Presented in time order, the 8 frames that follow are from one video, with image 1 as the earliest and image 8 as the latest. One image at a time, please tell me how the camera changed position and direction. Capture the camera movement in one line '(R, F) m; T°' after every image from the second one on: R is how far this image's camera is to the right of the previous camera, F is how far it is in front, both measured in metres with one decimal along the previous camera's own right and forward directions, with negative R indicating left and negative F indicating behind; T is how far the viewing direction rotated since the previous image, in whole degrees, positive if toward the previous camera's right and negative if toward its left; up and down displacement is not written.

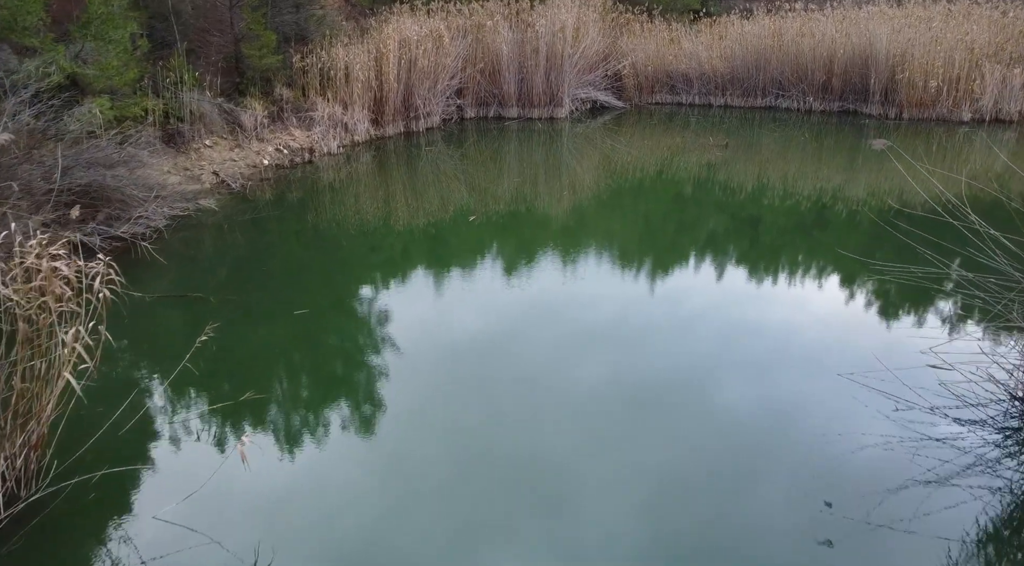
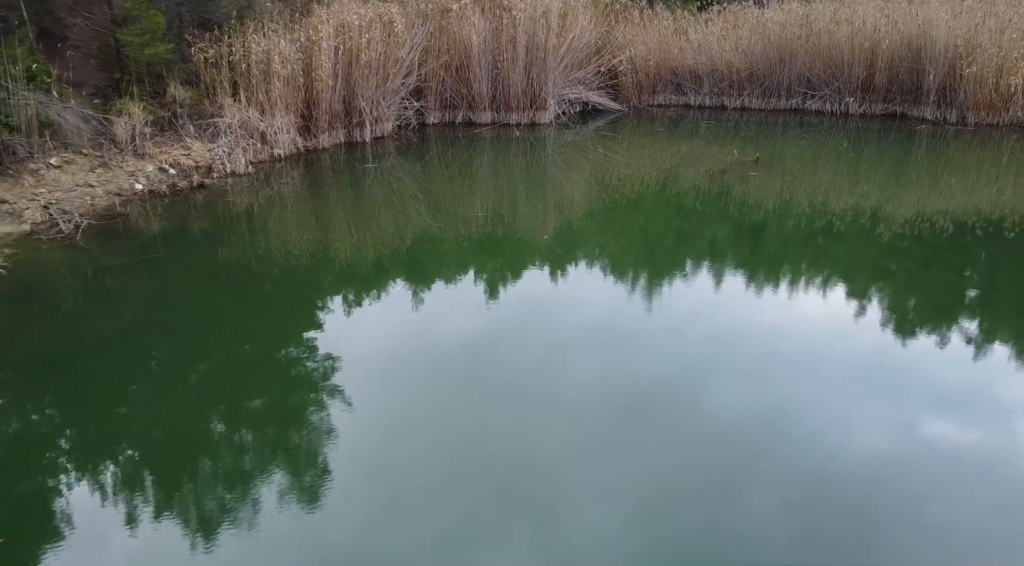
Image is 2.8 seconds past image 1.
(+0.2, +1.5) m; +1°
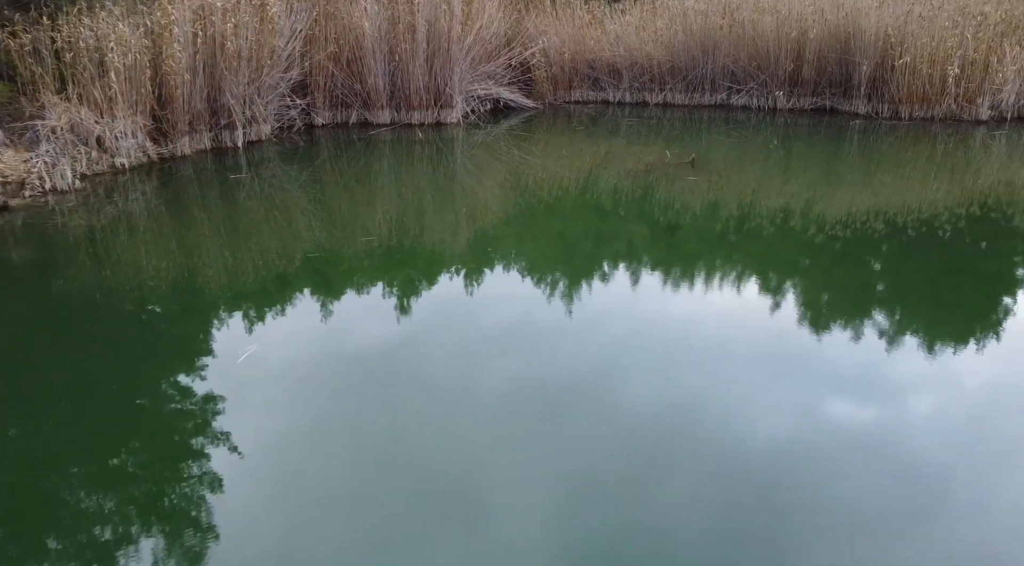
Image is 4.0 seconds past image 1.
(+0.1, +0.8) m; +6°
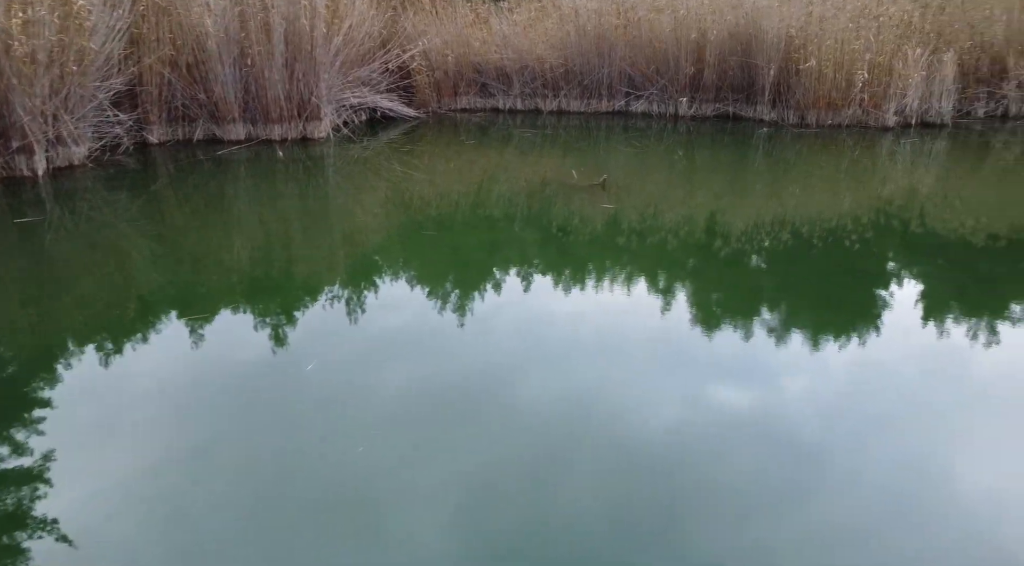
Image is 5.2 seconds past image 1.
(0.0, +0.7) m; +9°
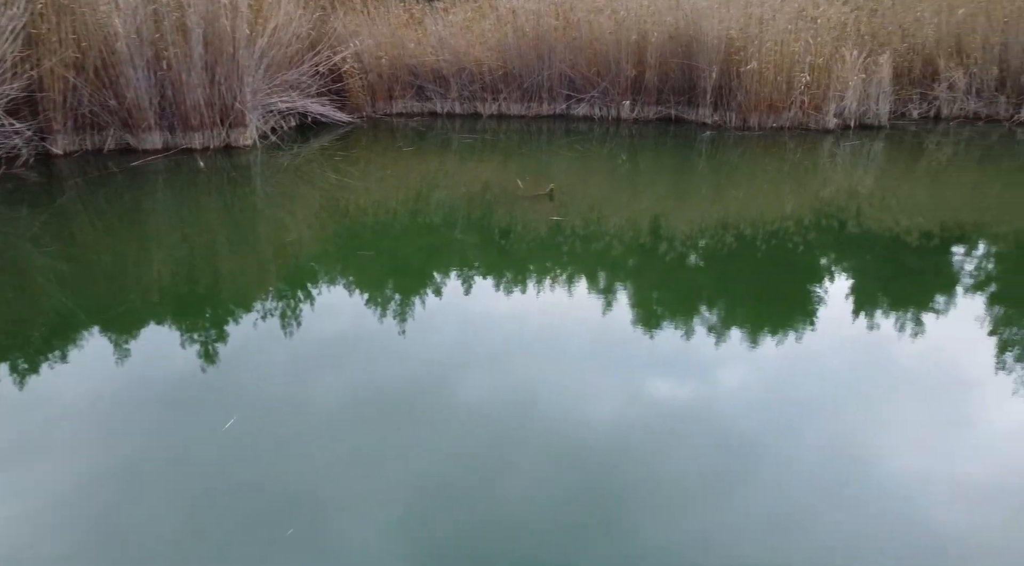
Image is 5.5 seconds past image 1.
(0.0, +0.2) m; +5°
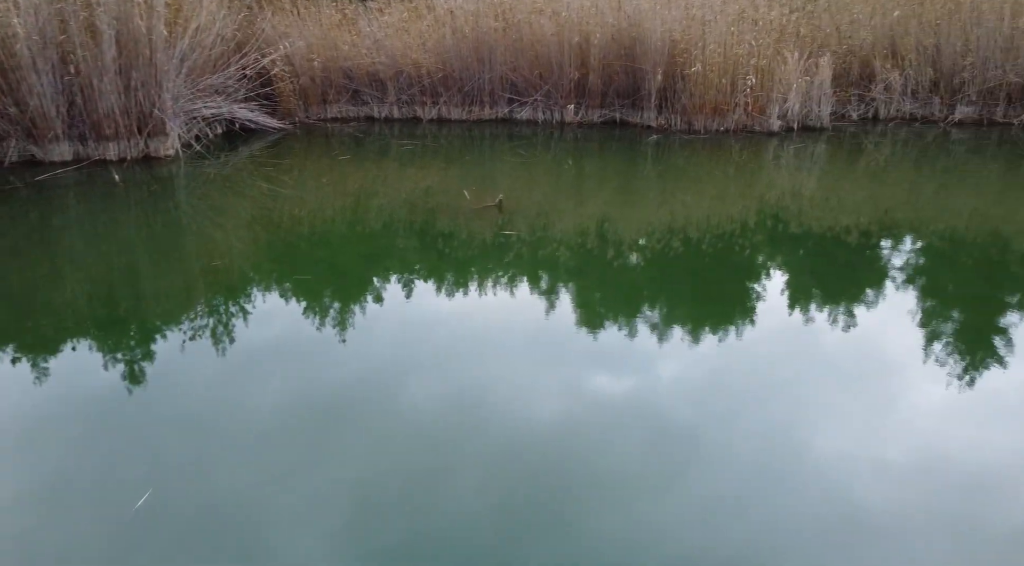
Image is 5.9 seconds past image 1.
(0.0, +0.2) m; +5°
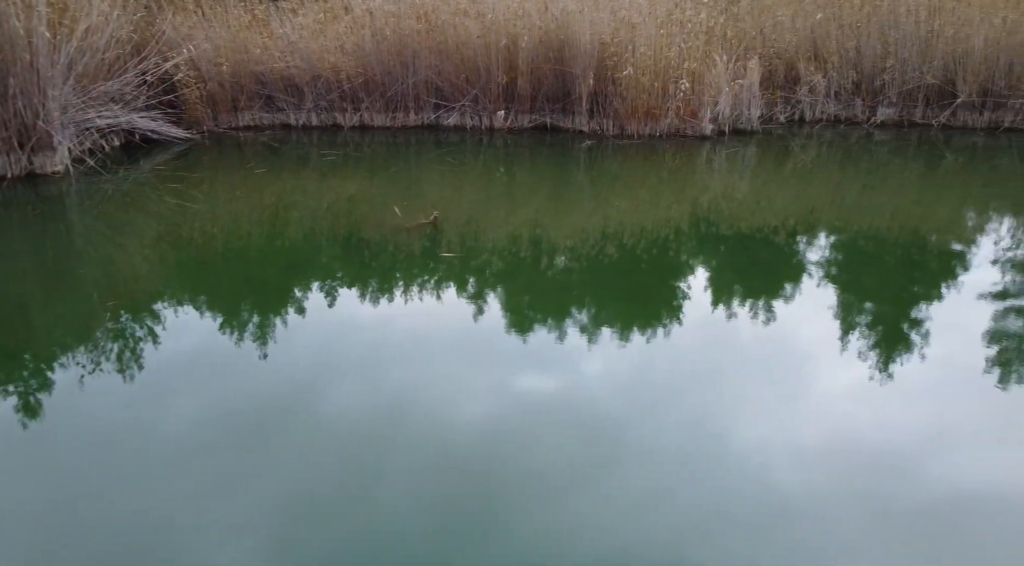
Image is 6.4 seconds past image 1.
(-0.1, +0.2) m; +6°
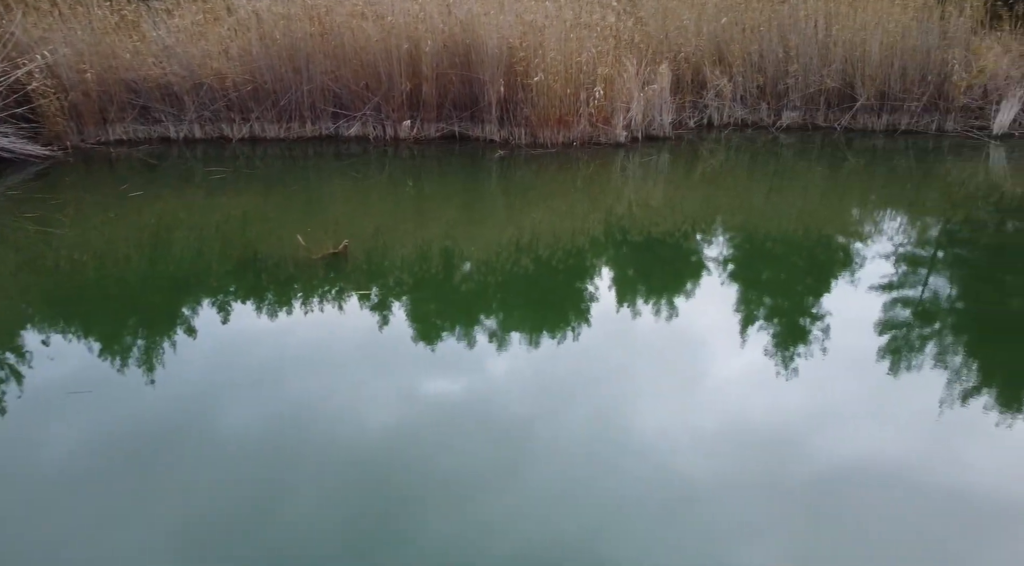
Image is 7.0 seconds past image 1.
(-0.1, +0.3) m; +8°
